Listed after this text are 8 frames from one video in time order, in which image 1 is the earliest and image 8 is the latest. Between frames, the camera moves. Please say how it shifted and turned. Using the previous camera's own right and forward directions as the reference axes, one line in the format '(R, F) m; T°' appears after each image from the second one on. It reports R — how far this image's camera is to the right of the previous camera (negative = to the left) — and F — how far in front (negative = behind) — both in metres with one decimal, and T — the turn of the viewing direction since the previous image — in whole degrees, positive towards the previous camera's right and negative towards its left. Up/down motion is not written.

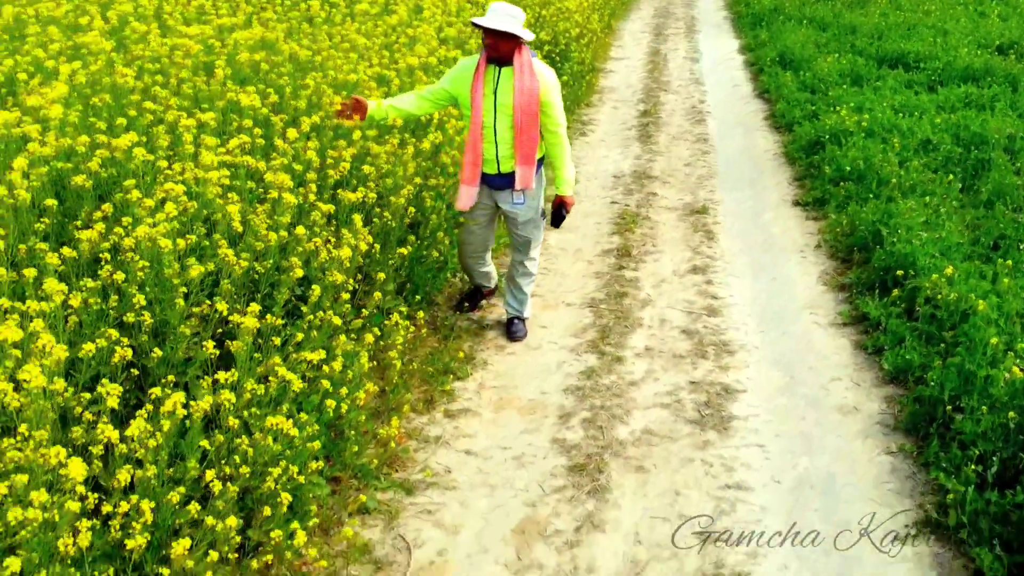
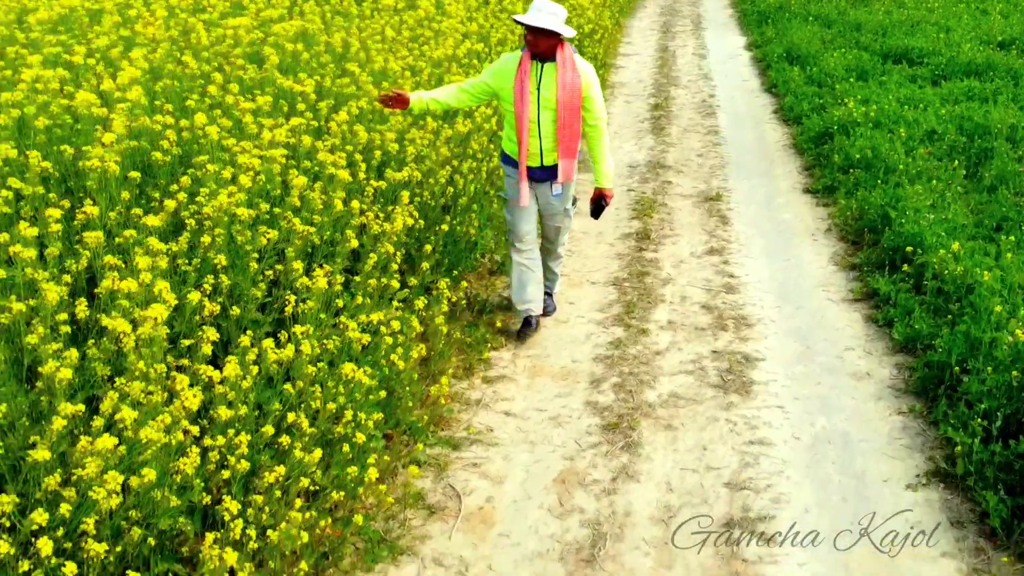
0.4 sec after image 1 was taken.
(-0.2, -0.3) m; 0°
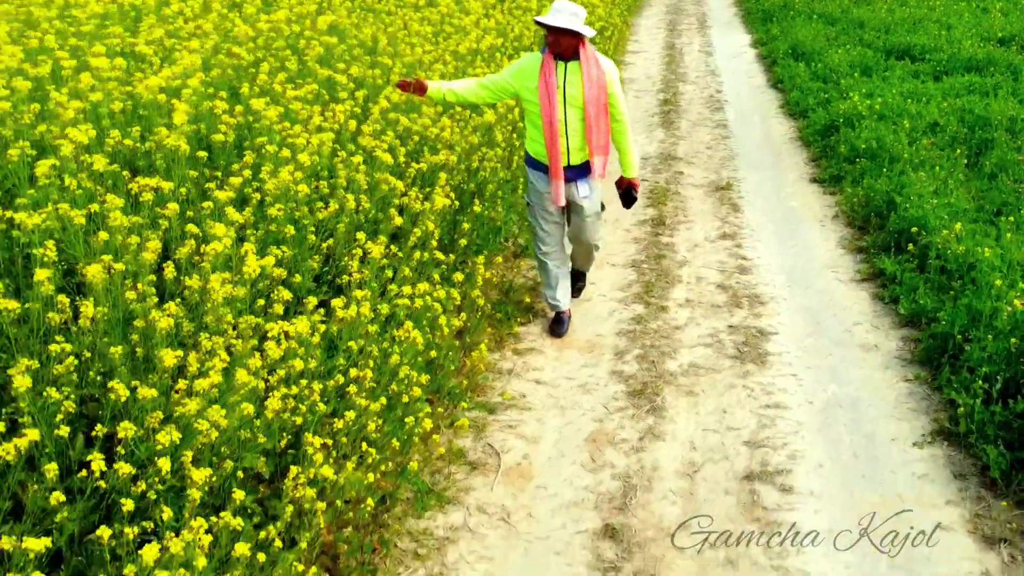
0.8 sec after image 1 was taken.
(-0.2, -0.3) m; 0°
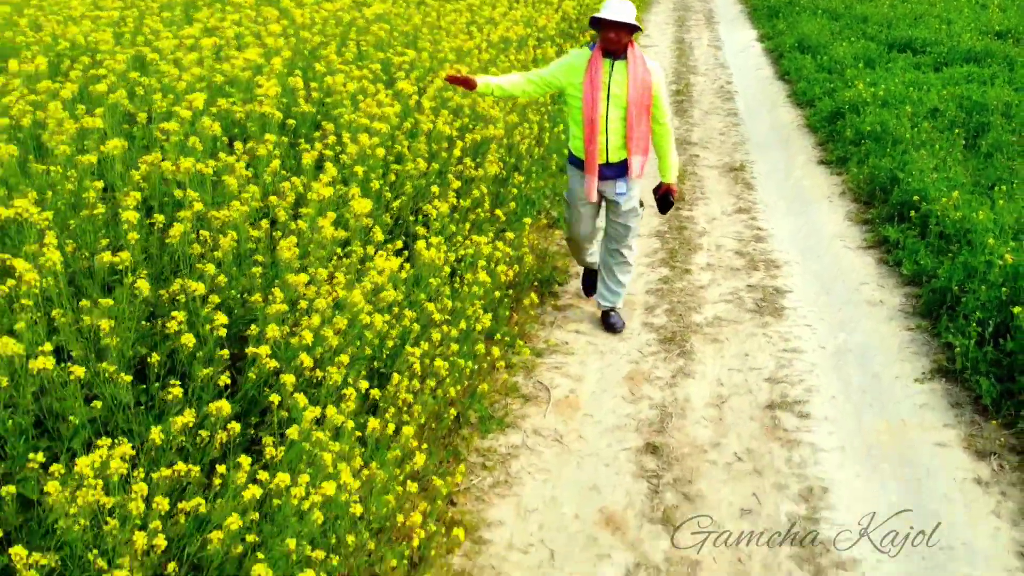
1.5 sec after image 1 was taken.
(-0.2, -0.6) m; 0°
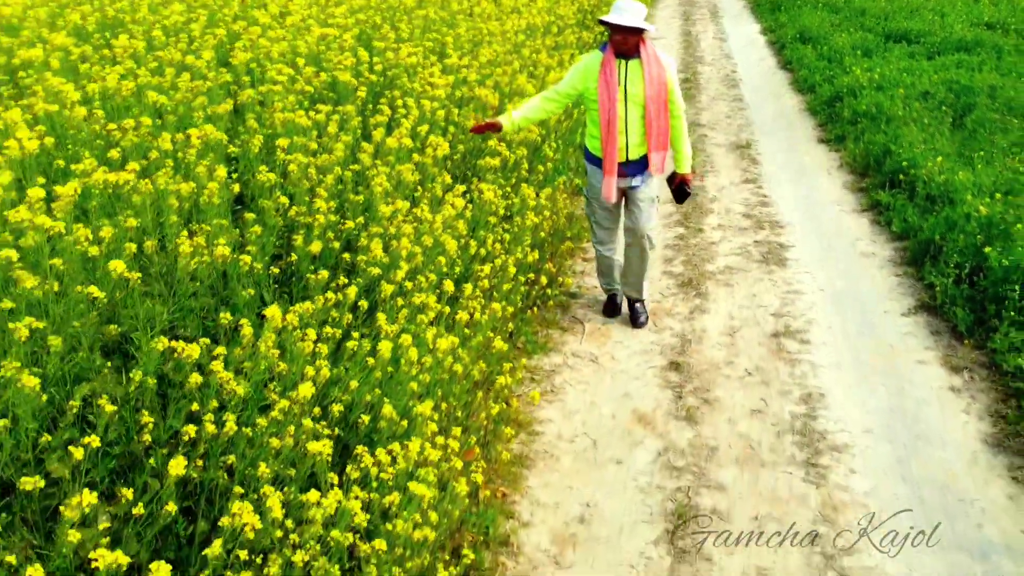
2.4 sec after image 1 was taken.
(-0.2, -0.8) m; 0°
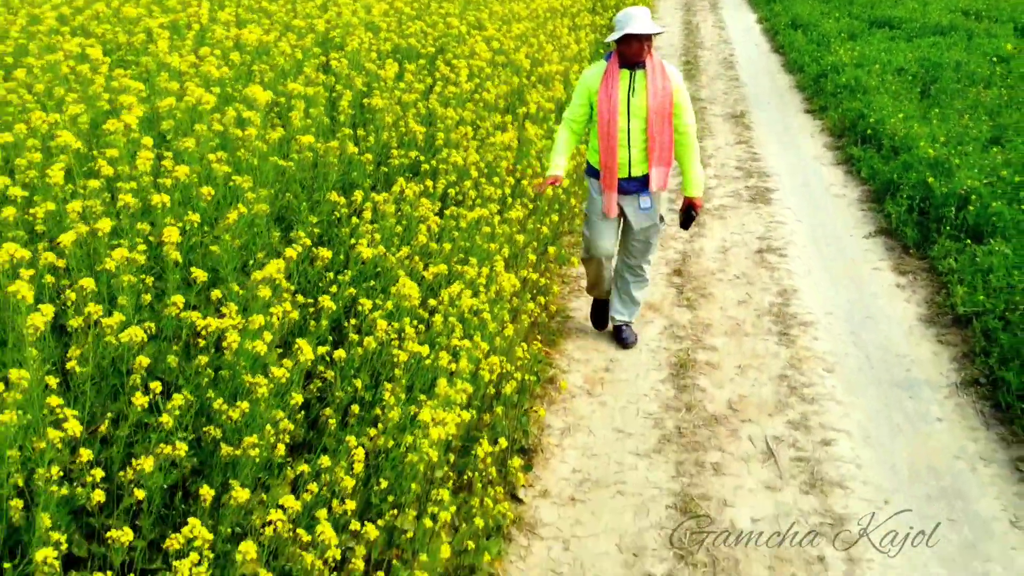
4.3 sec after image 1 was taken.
(-0.2, -1.3) m; 0°
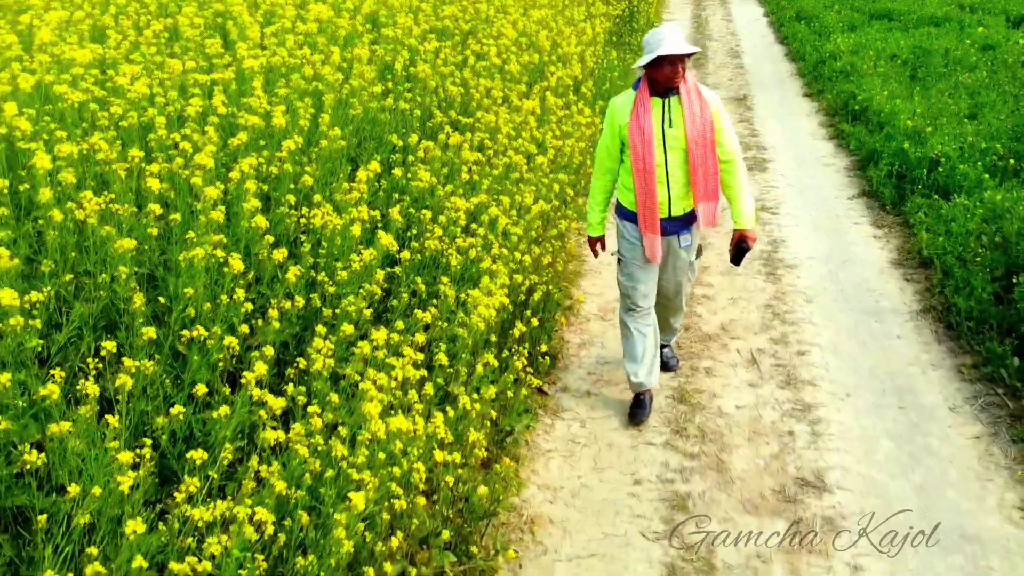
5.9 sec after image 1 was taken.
(-0.1, -0.9) m; -1°
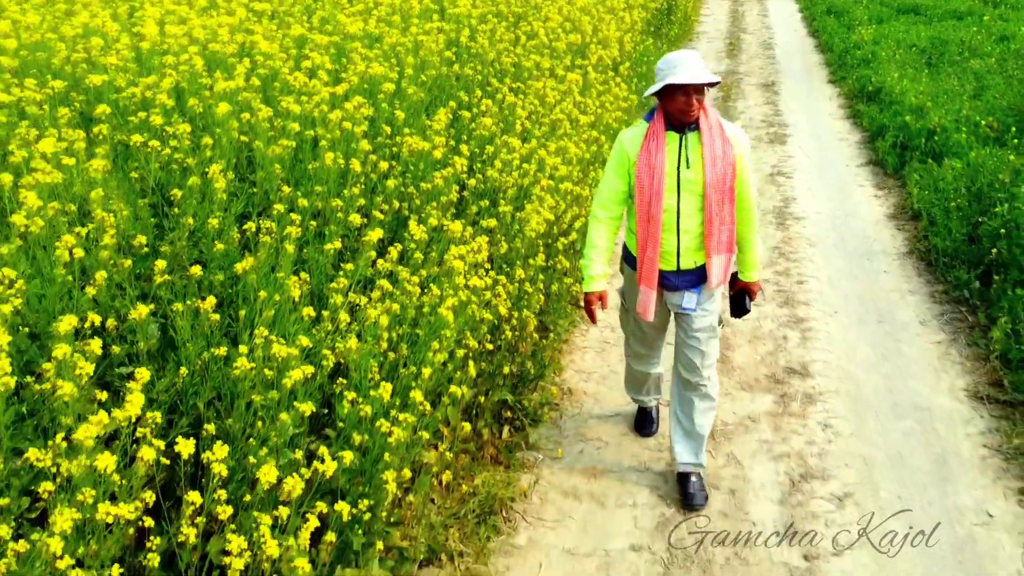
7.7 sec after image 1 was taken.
(0.0, -1.1) m; -2°
